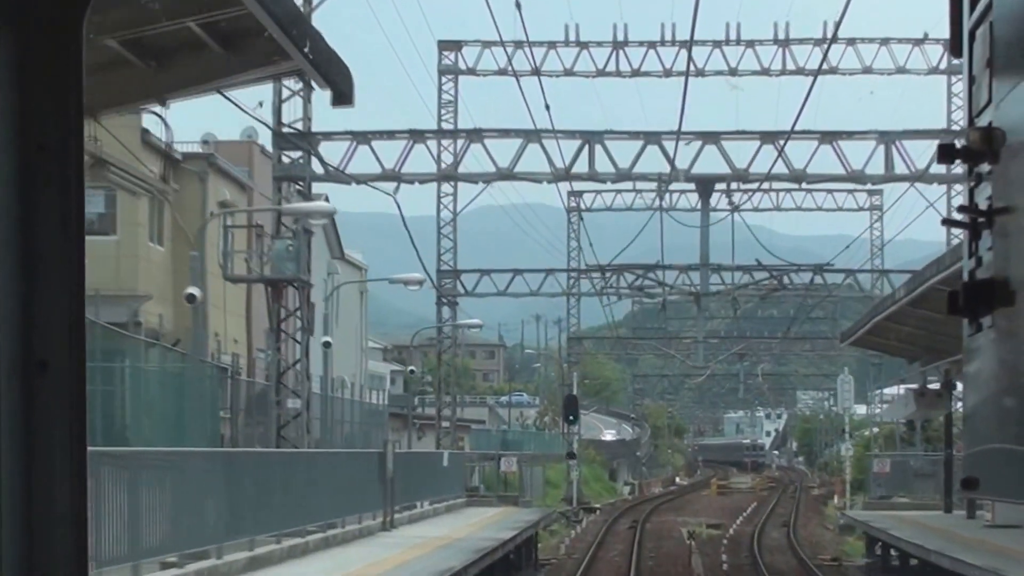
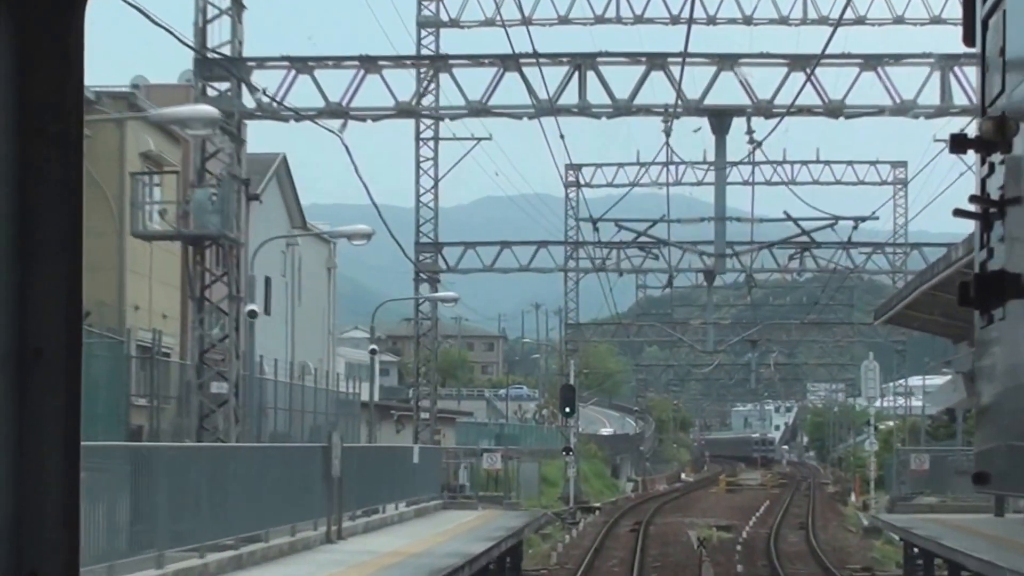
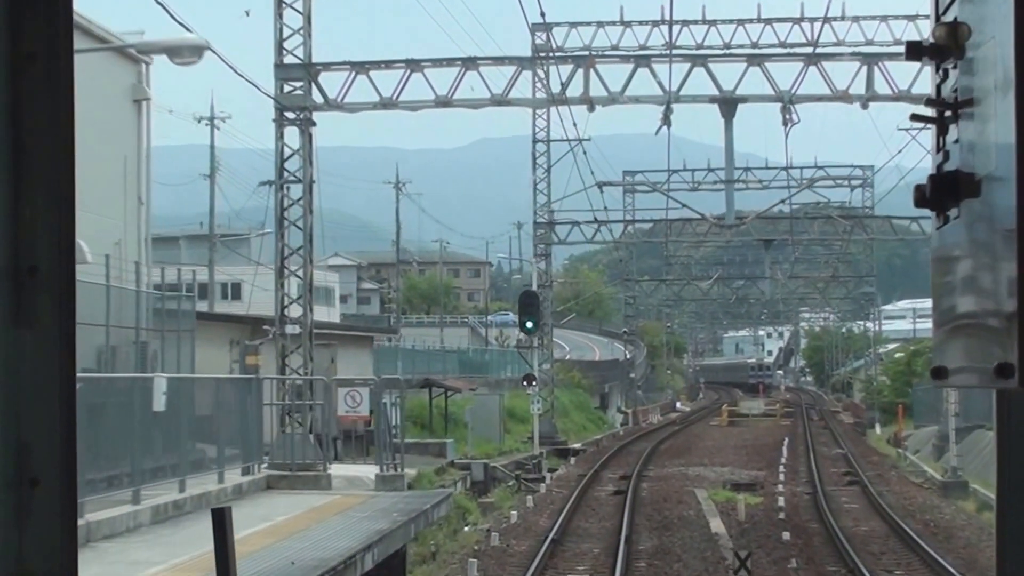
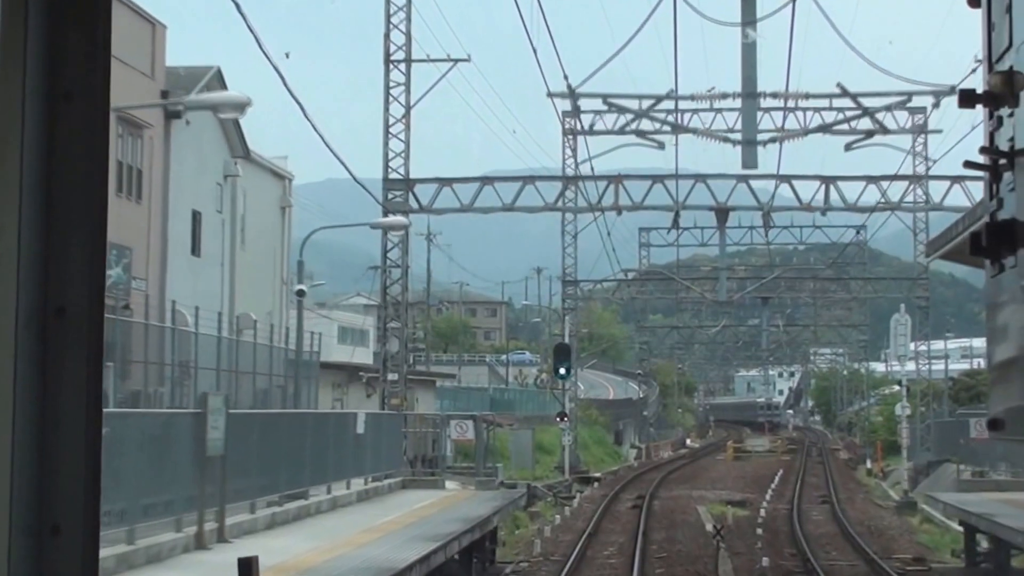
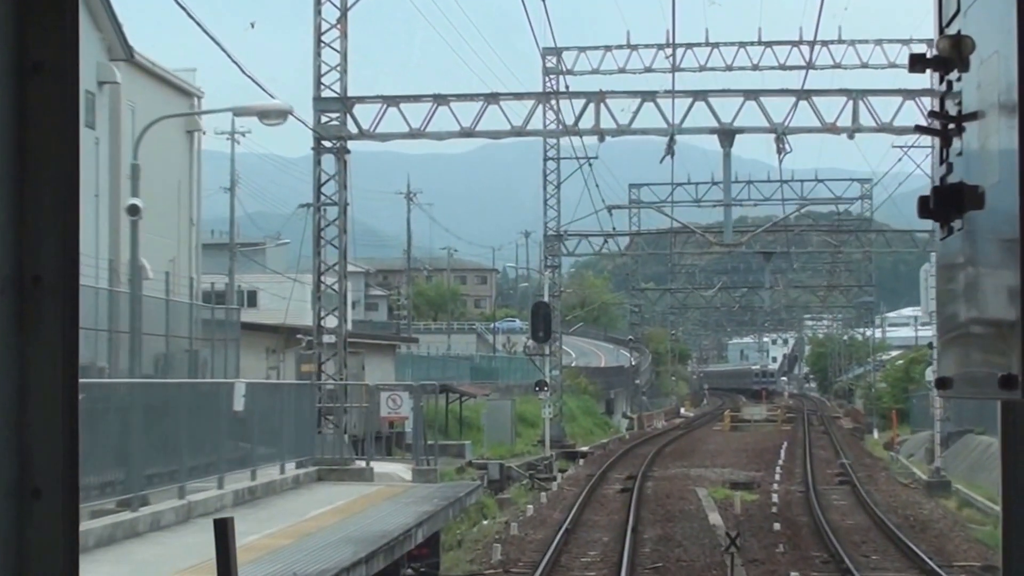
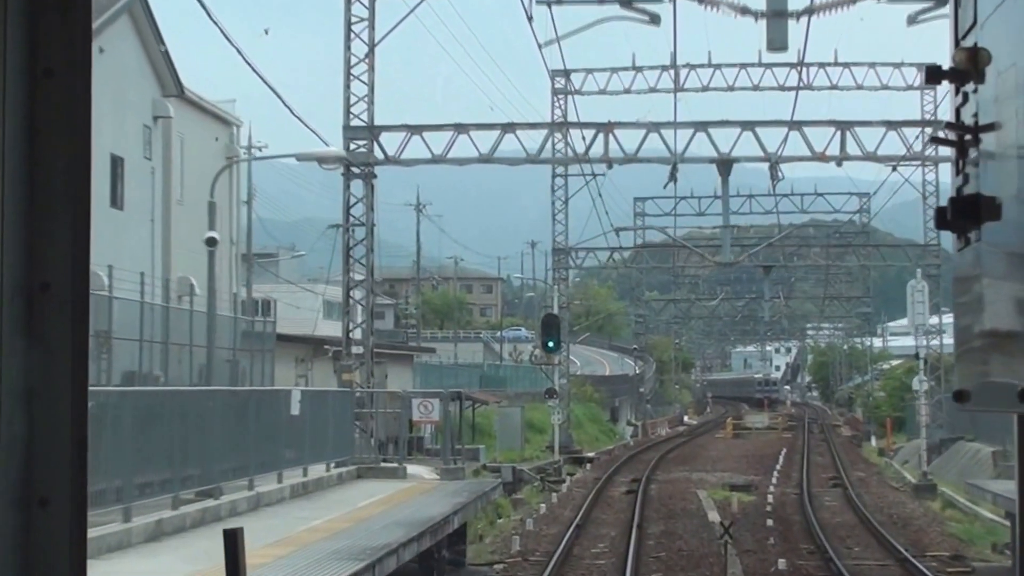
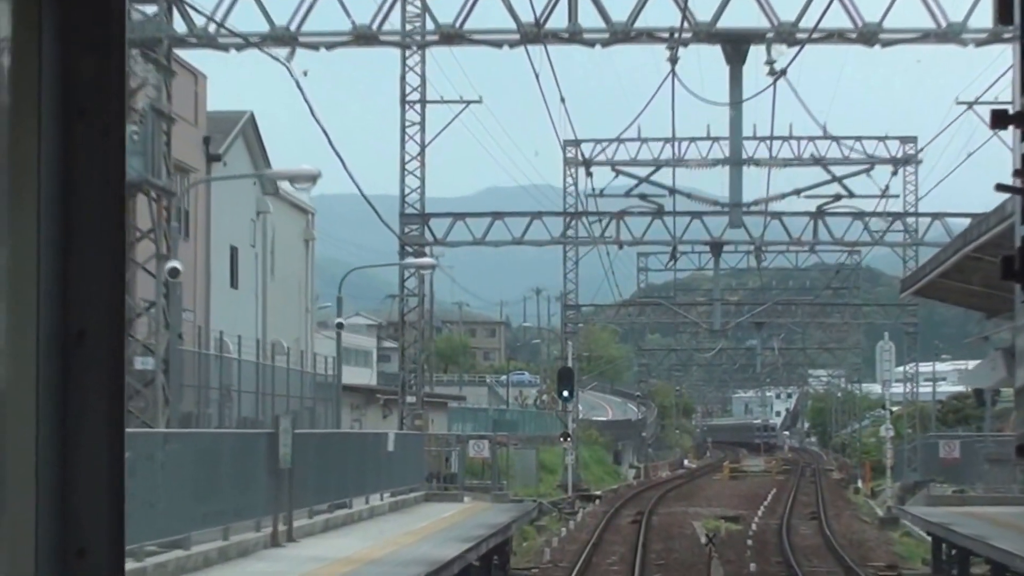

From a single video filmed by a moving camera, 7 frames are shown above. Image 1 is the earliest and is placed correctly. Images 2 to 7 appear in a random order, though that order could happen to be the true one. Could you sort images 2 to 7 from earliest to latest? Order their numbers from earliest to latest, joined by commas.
2, 7, 4, 6, 5, 3
